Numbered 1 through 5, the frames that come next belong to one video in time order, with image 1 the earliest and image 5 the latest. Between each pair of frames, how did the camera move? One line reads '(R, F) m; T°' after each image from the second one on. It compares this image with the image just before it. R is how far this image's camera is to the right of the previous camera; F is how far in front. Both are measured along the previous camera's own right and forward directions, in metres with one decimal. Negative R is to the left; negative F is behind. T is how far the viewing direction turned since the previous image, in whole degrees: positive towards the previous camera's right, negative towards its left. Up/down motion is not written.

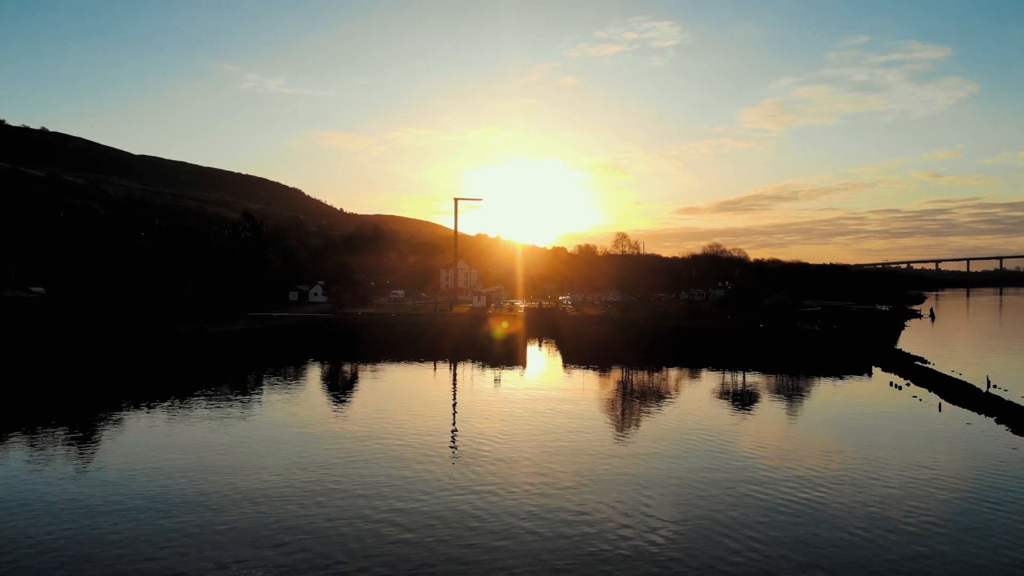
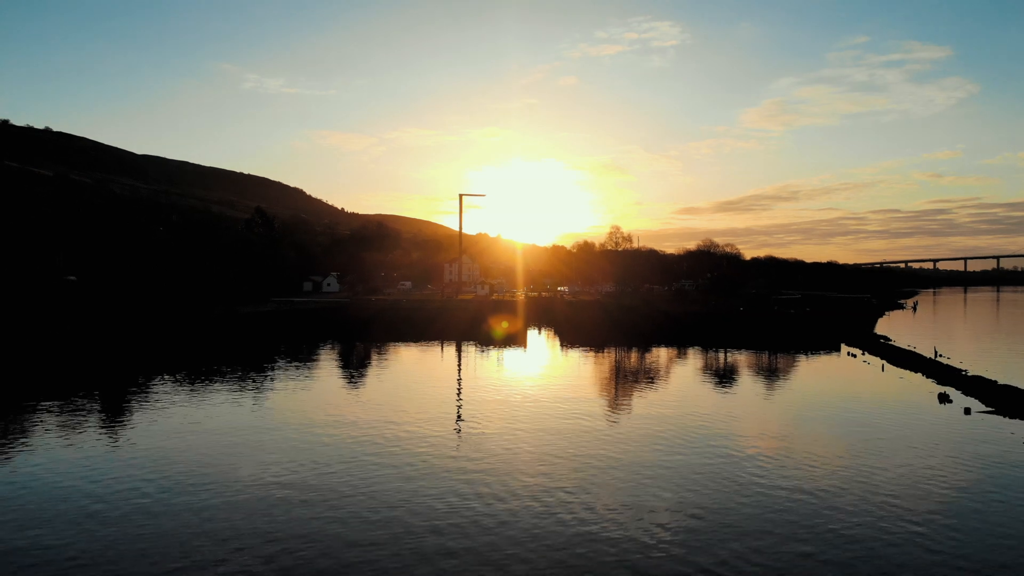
(-0.1, -2.9) m; 0°
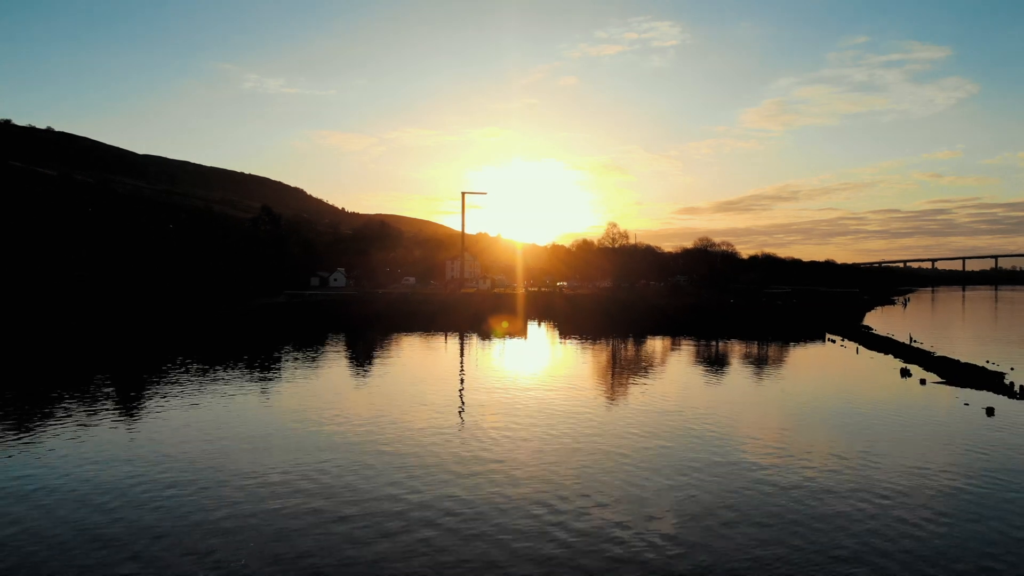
(-0.1, -1.6) m; 0°
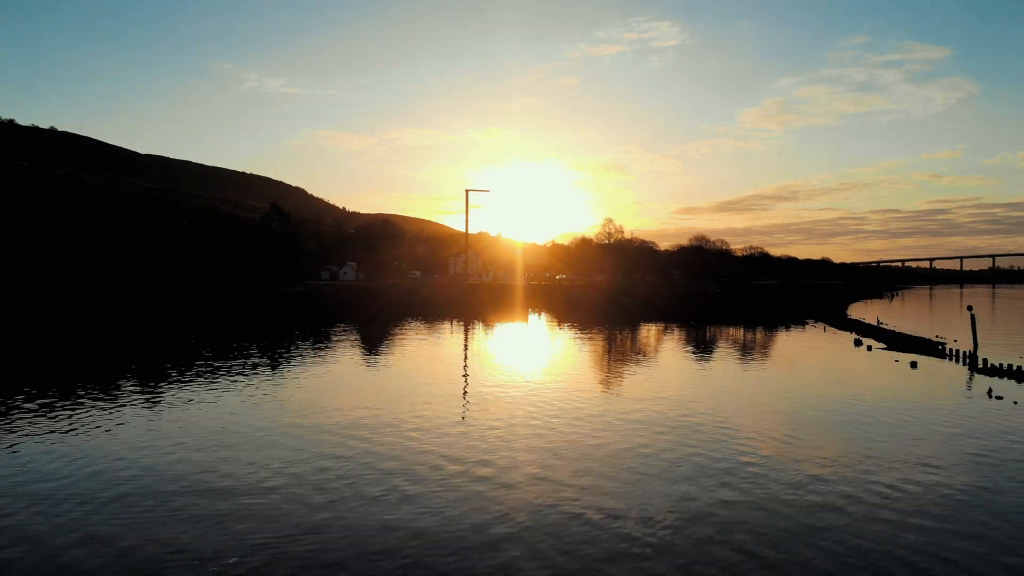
(-0.1, -2.5) m; 0°
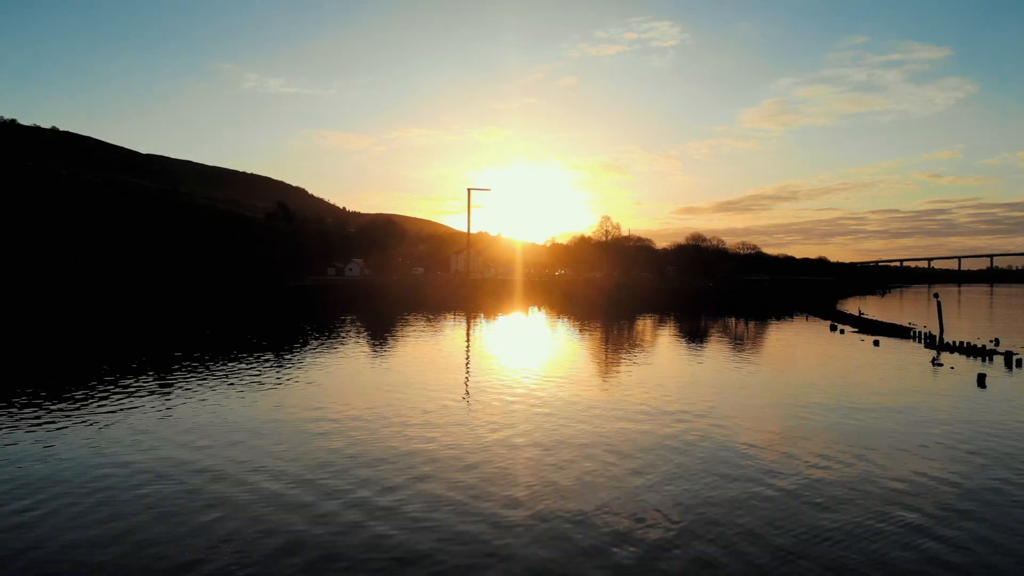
(0.0, -1.6) m; 0°
